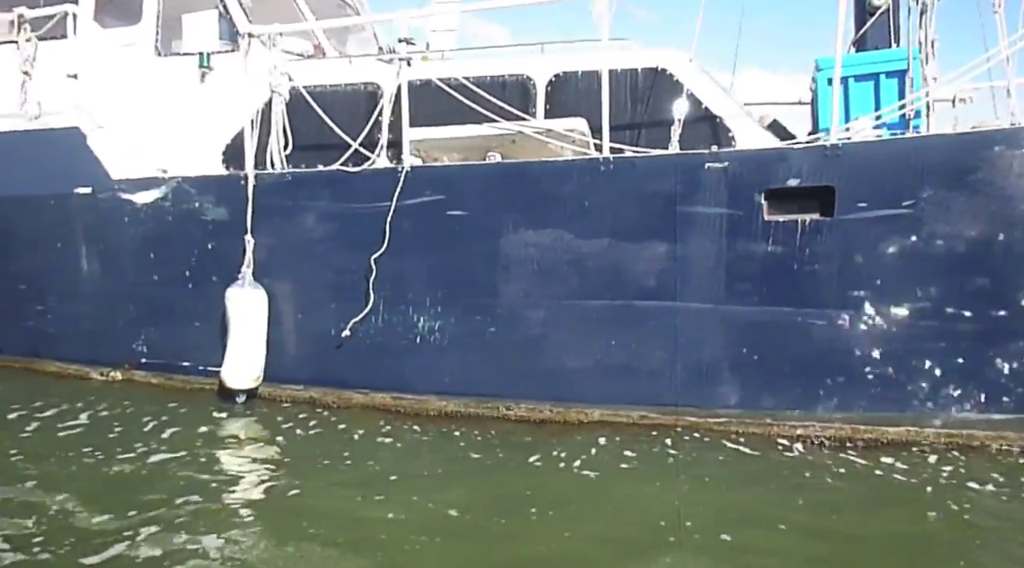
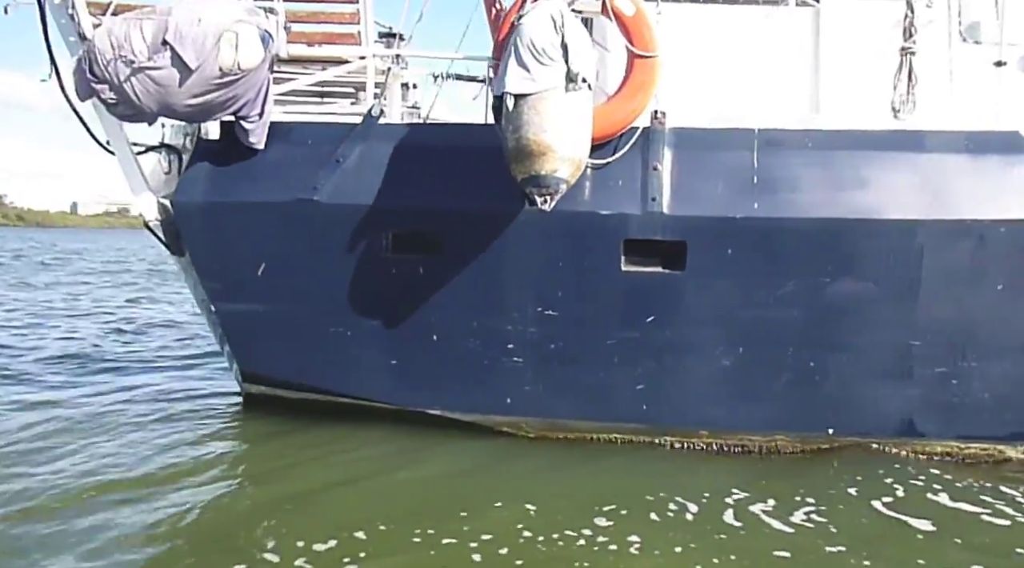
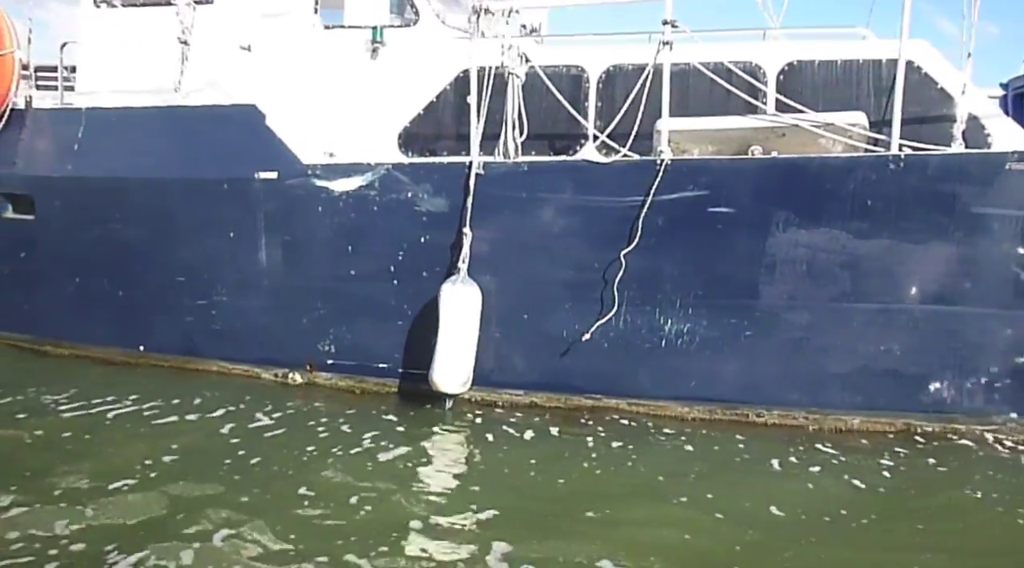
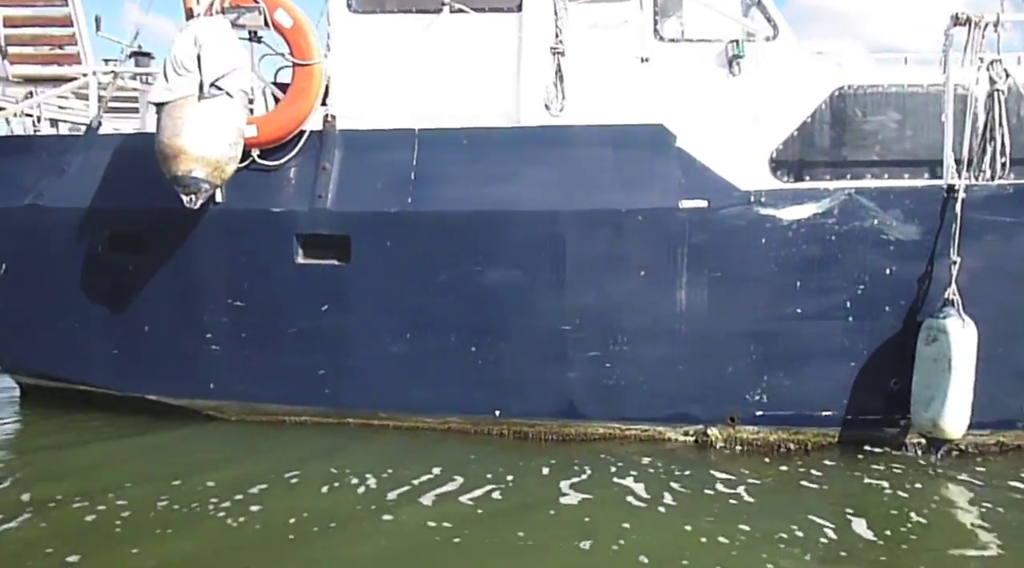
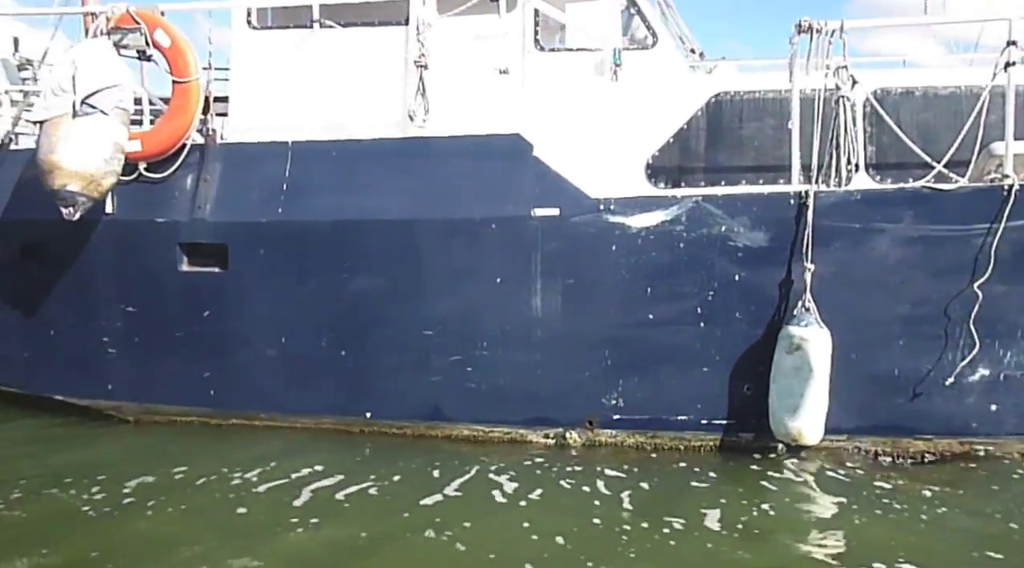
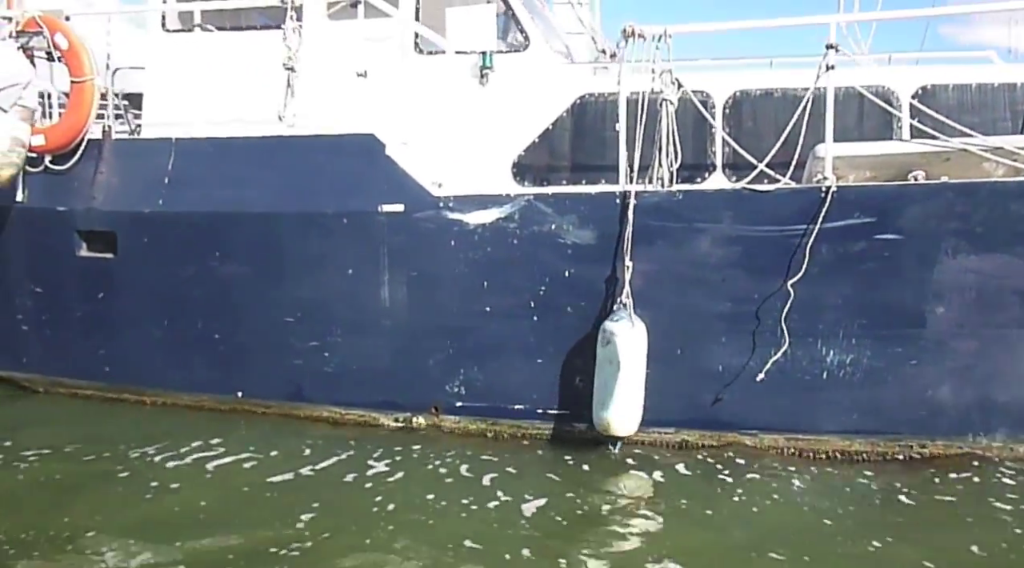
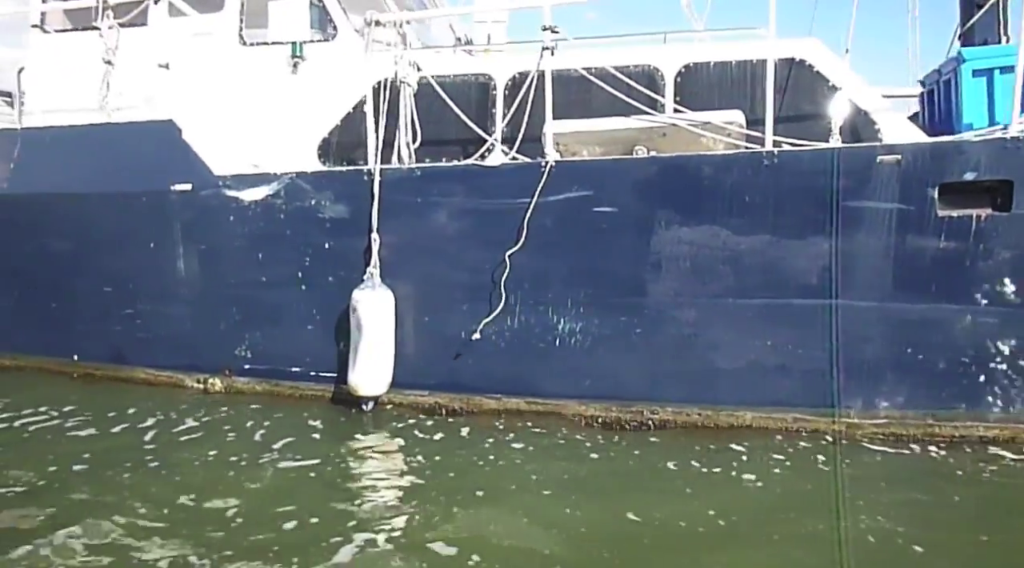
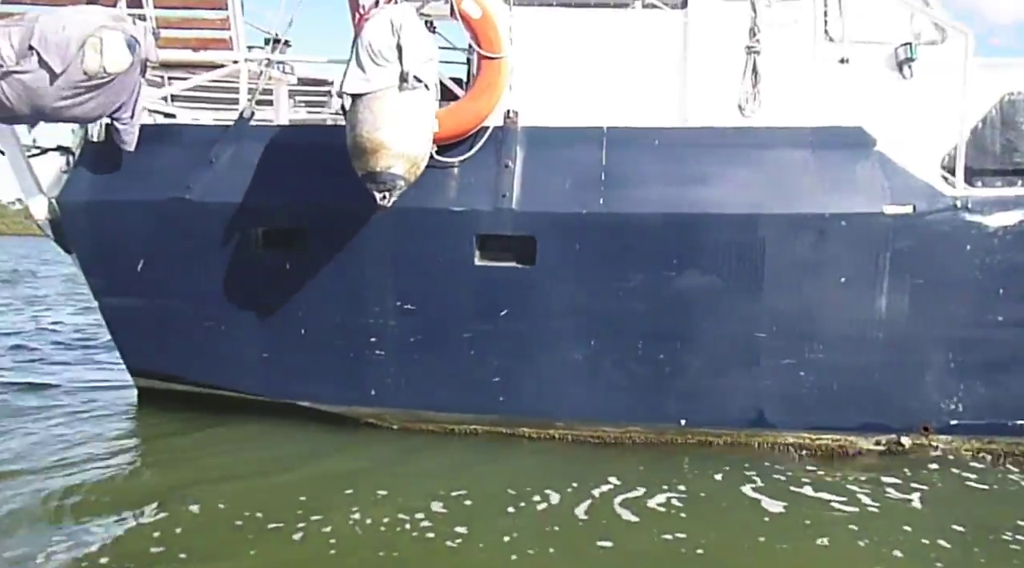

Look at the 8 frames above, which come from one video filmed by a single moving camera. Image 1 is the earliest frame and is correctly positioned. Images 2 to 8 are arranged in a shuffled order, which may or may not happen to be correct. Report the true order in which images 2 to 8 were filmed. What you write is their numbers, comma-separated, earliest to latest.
7, 3, 6, 5, 4, 8, 2
